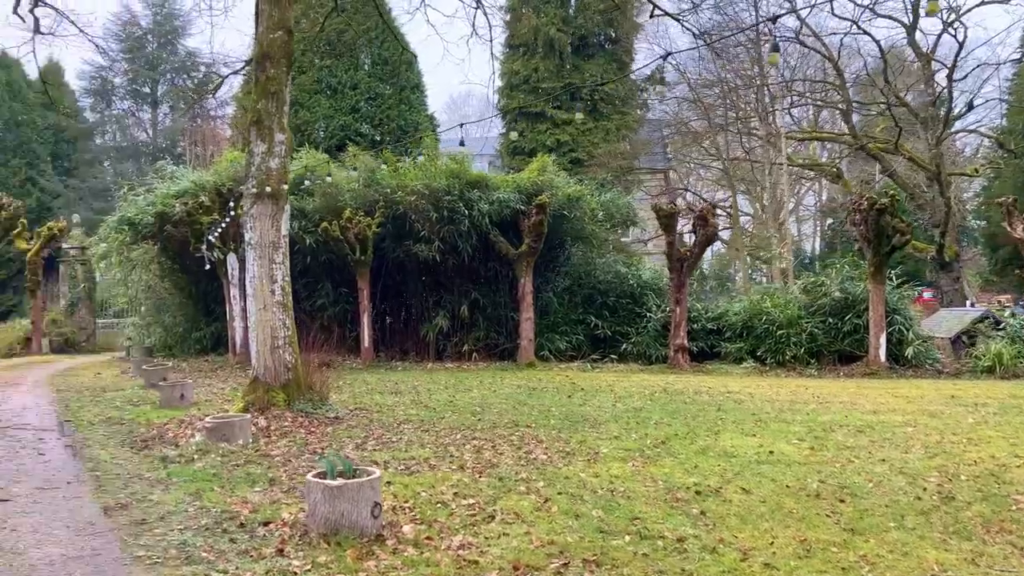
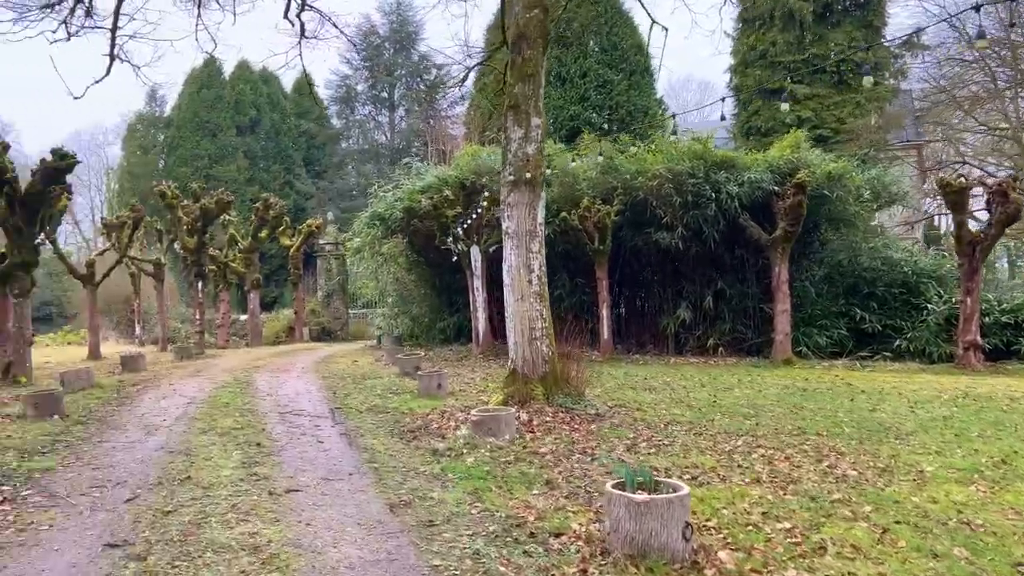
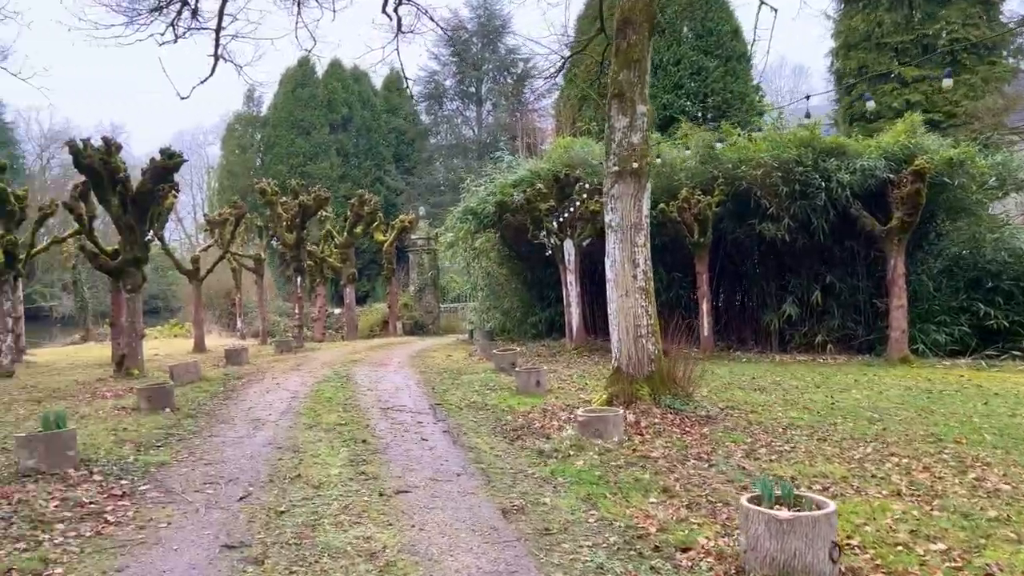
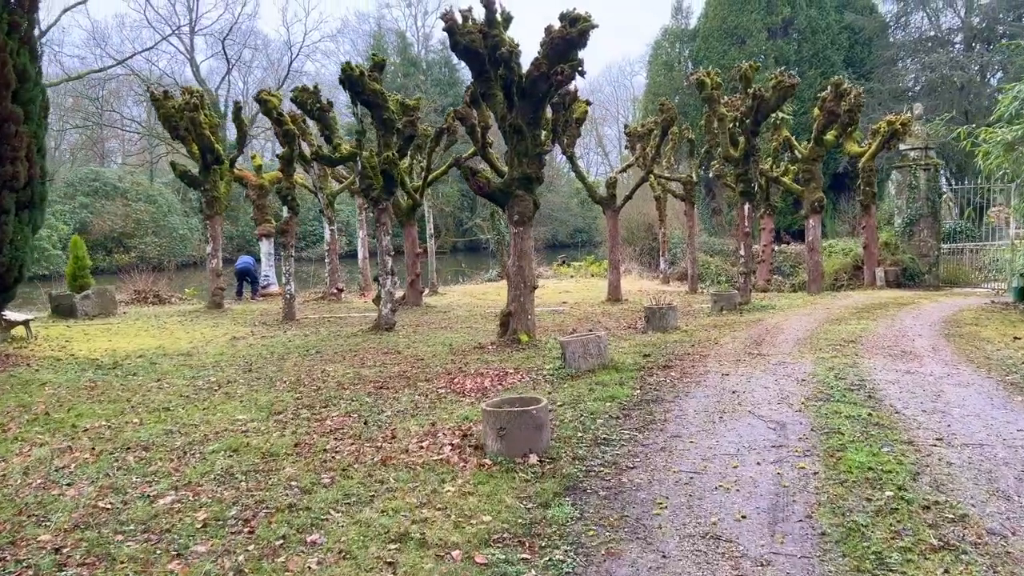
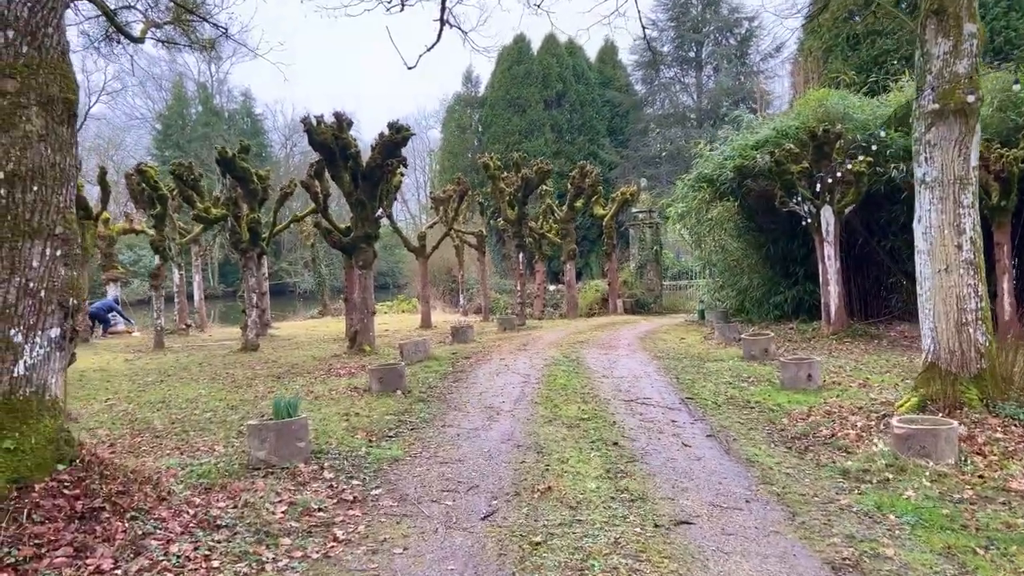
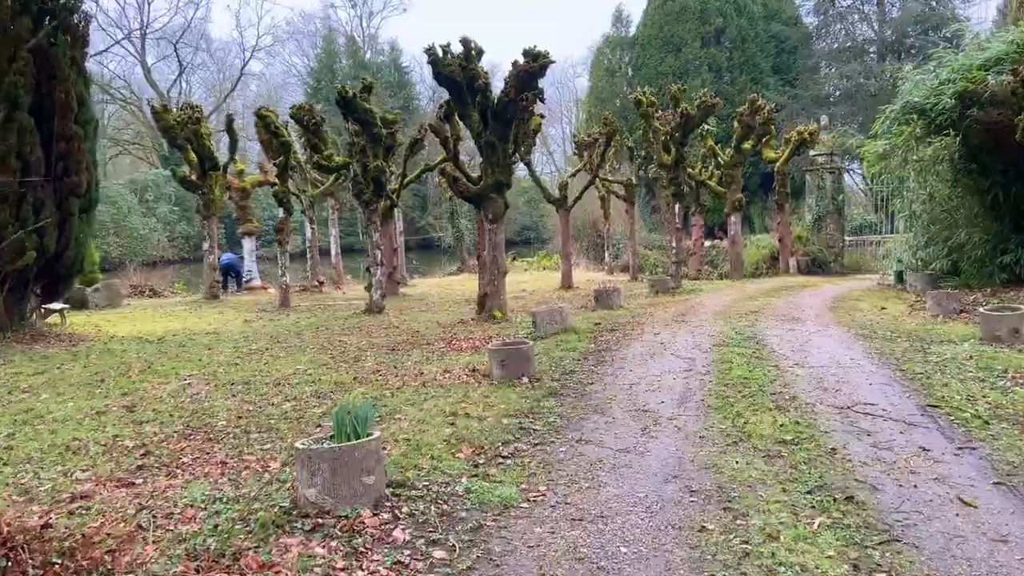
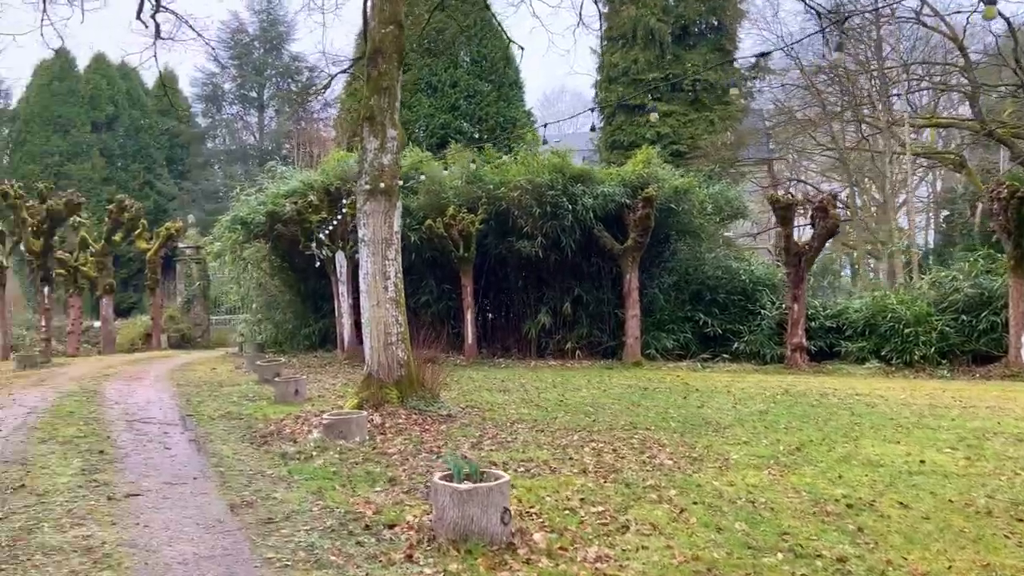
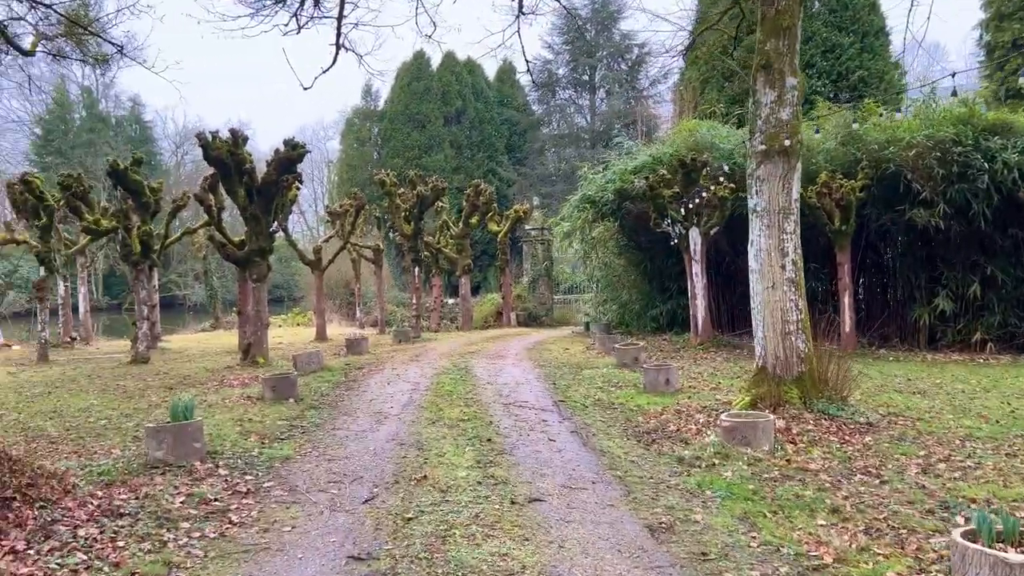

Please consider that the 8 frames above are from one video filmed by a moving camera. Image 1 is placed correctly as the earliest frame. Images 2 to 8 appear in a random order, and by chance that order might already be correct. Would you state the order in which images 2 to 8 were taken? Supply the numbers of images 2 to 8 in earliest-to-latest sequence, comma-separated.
7, 2, 3, 8, 5, 6, 4
